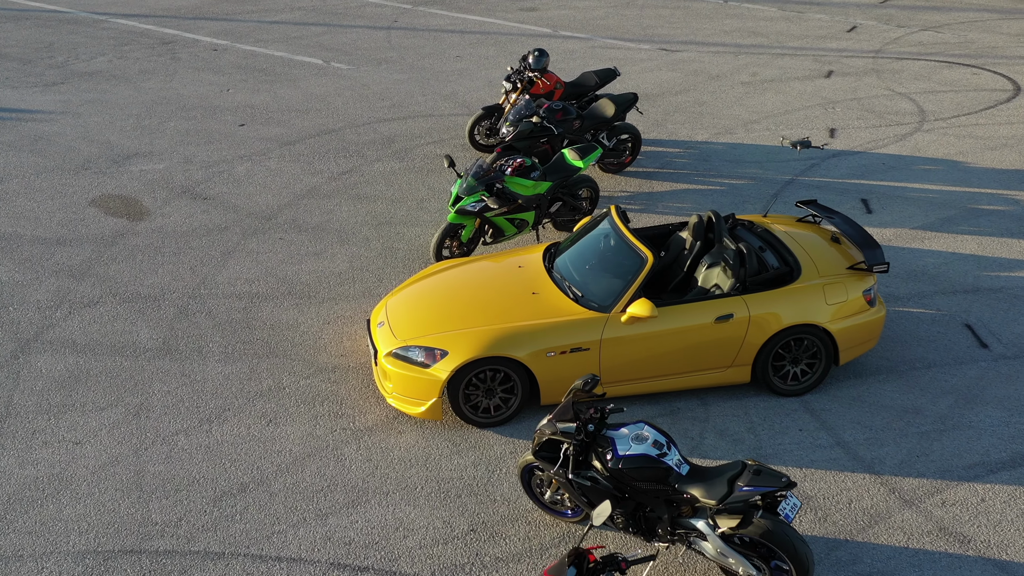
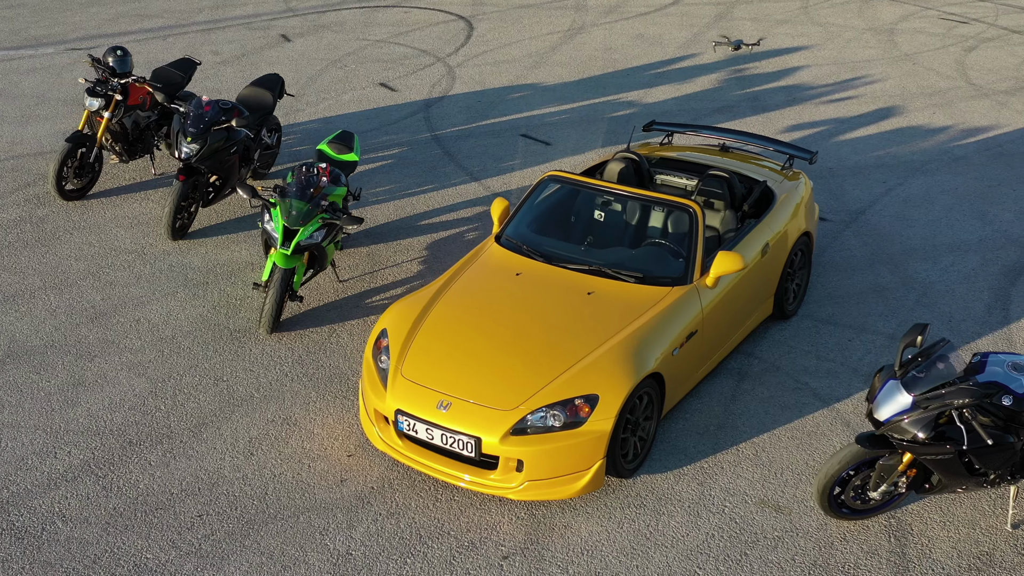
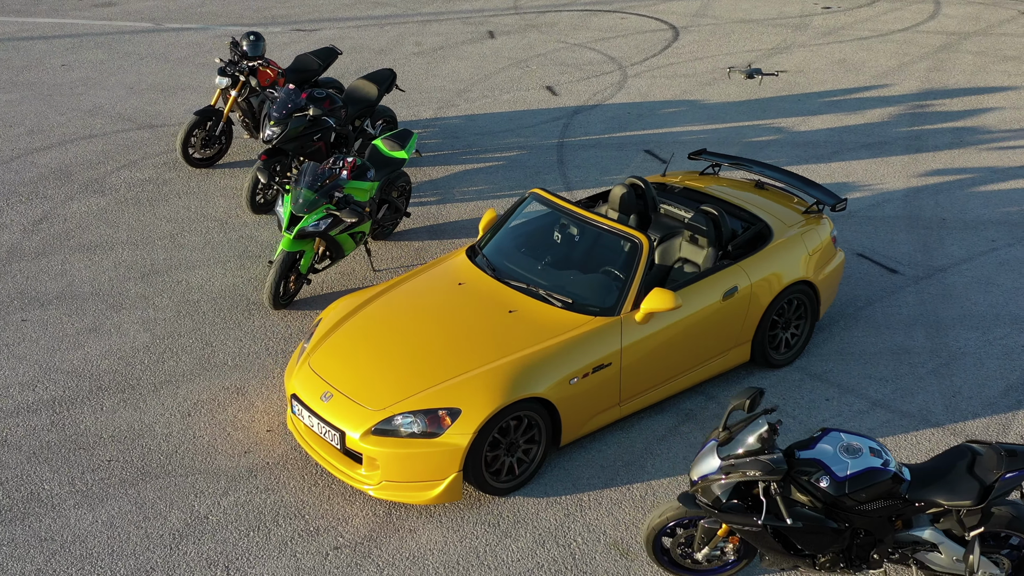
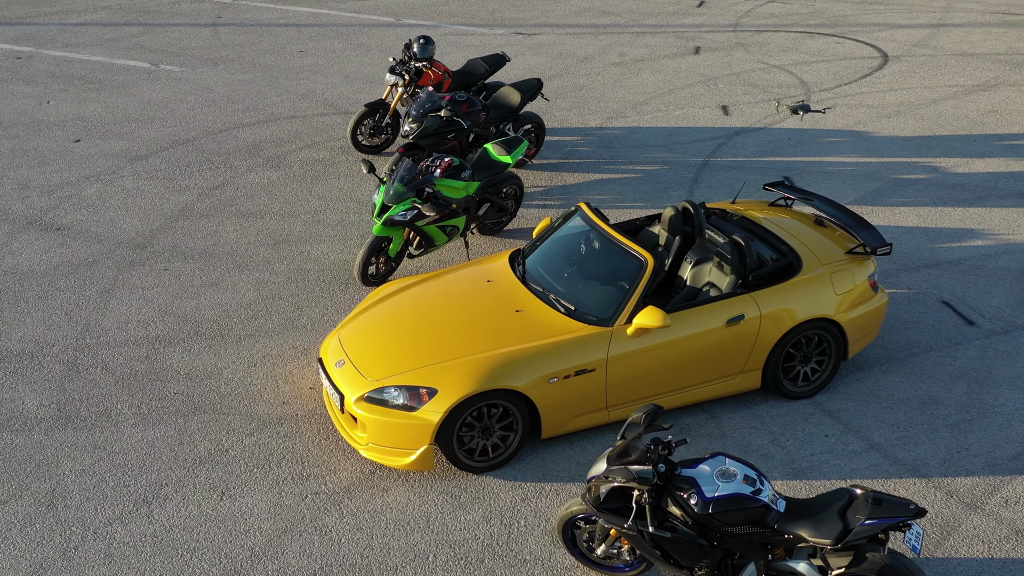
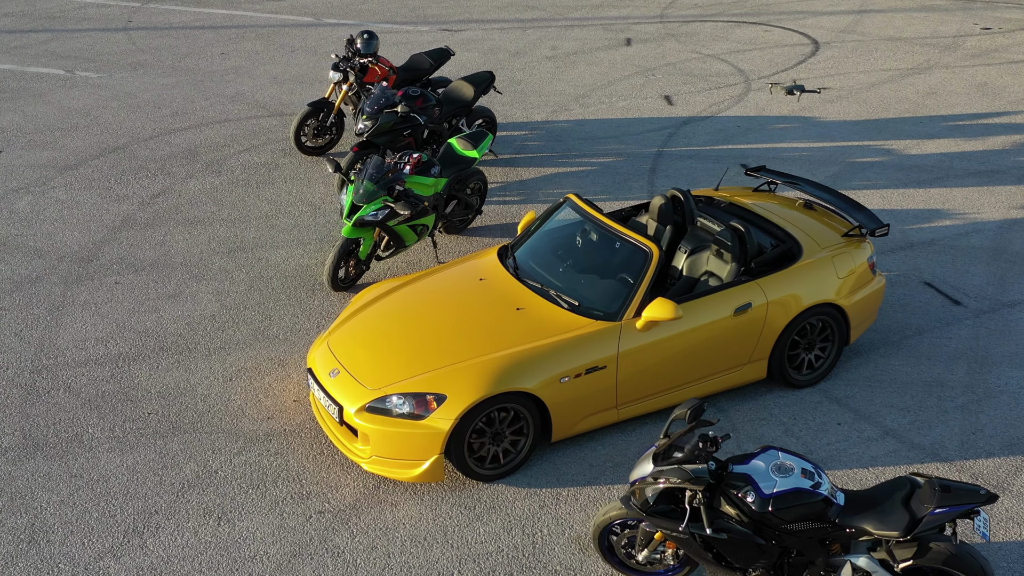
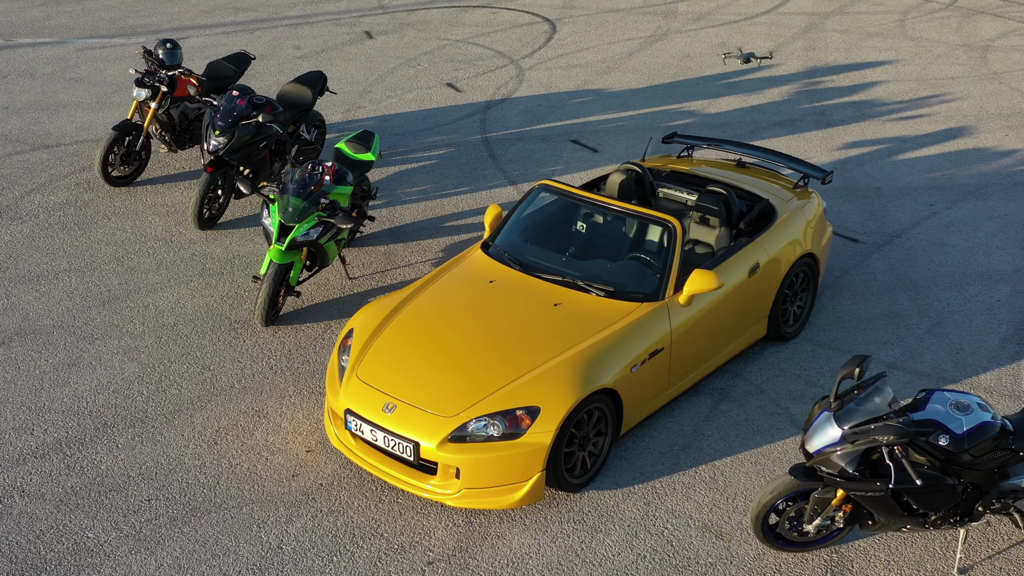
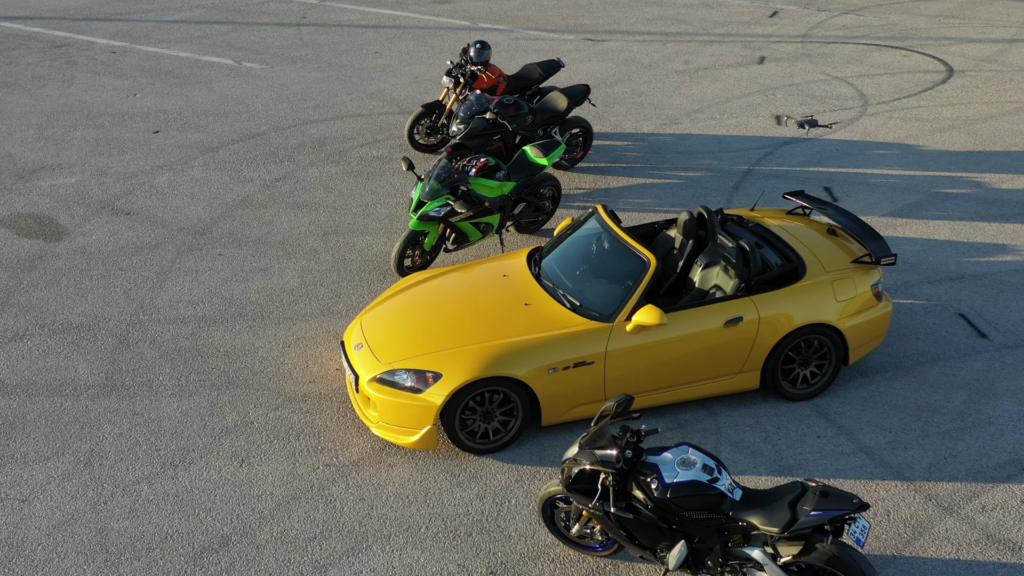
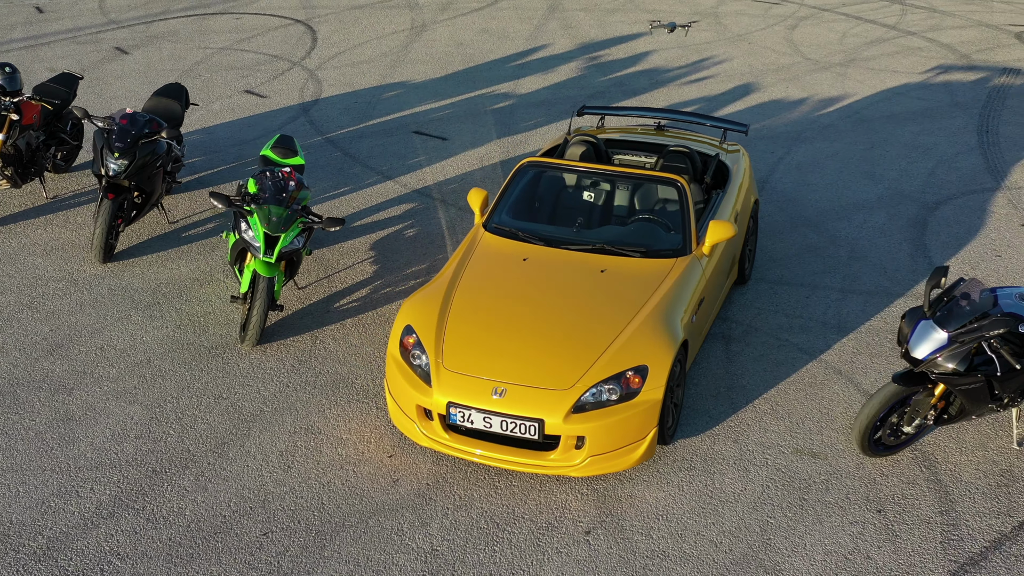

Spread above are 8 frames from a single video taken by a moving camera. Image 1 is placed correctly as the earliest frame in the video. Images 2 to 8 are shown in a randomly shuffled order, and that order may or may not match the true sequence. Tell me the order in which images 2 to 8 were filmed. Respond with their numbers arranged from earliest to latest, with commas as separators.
7, 4, 5, 3, 6, 2, 8
